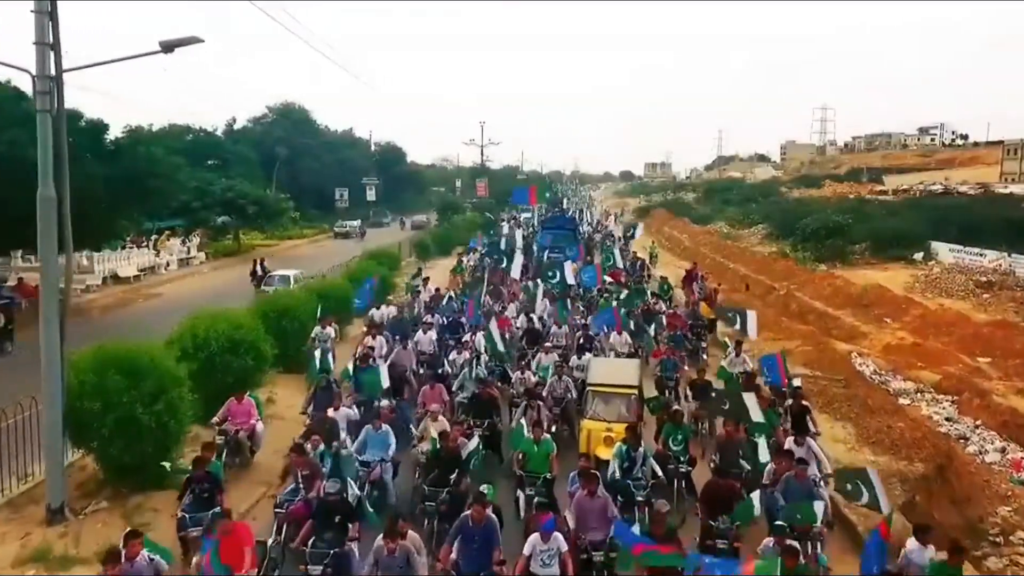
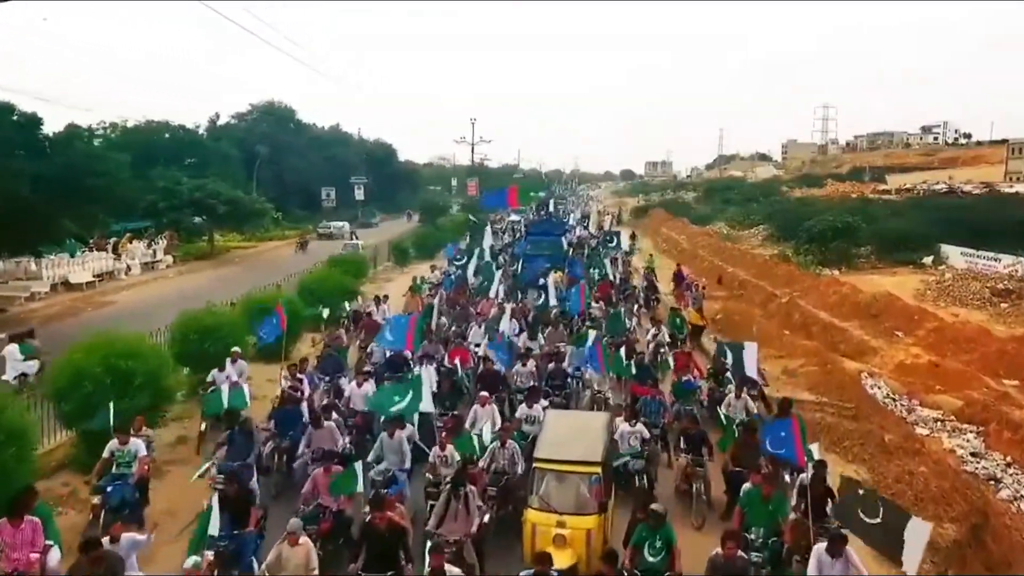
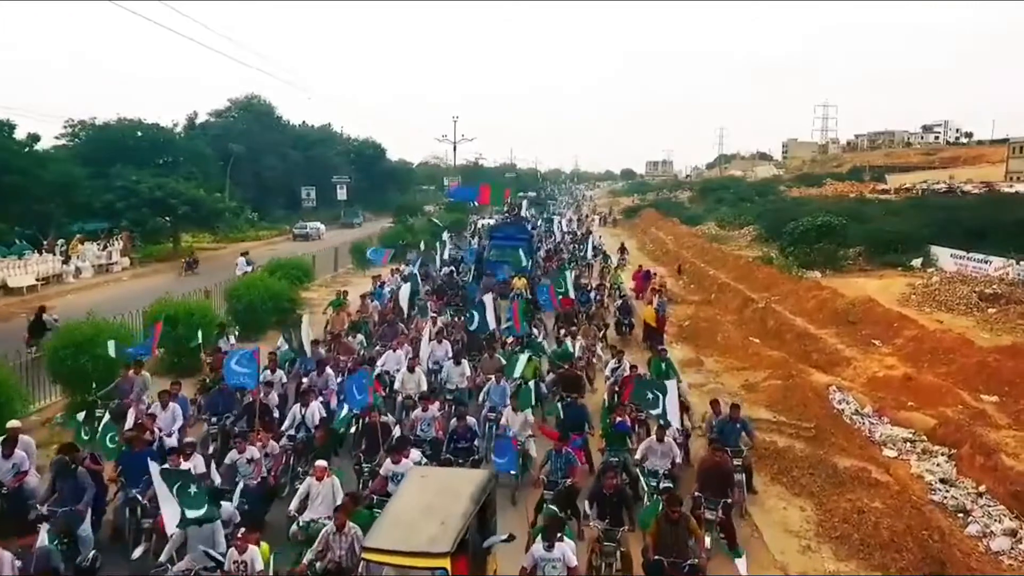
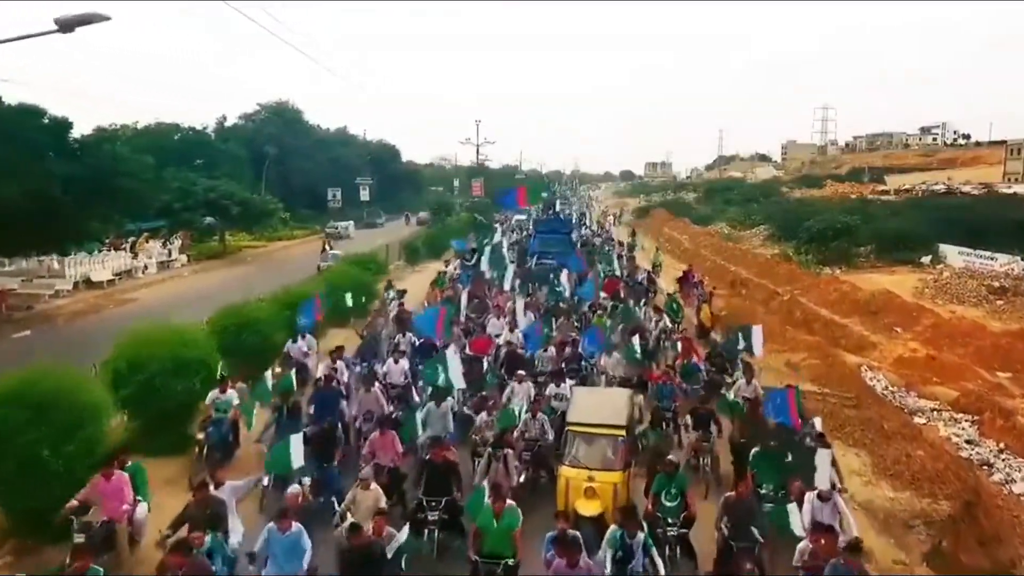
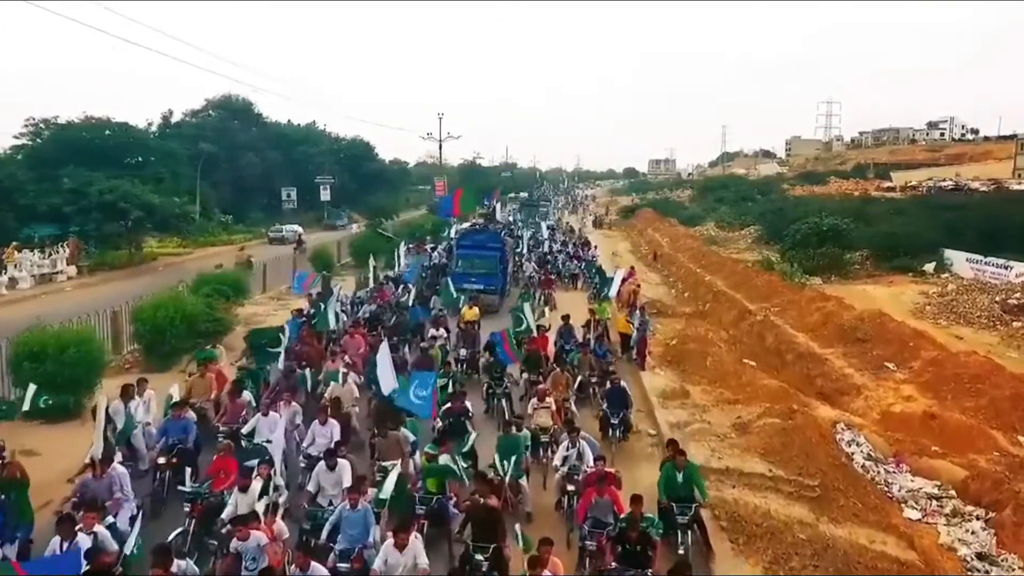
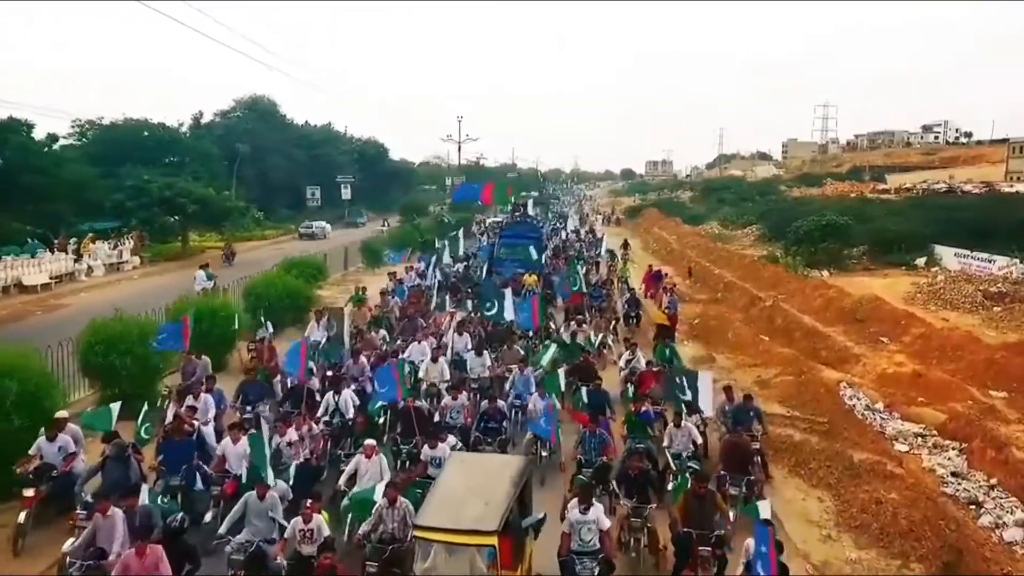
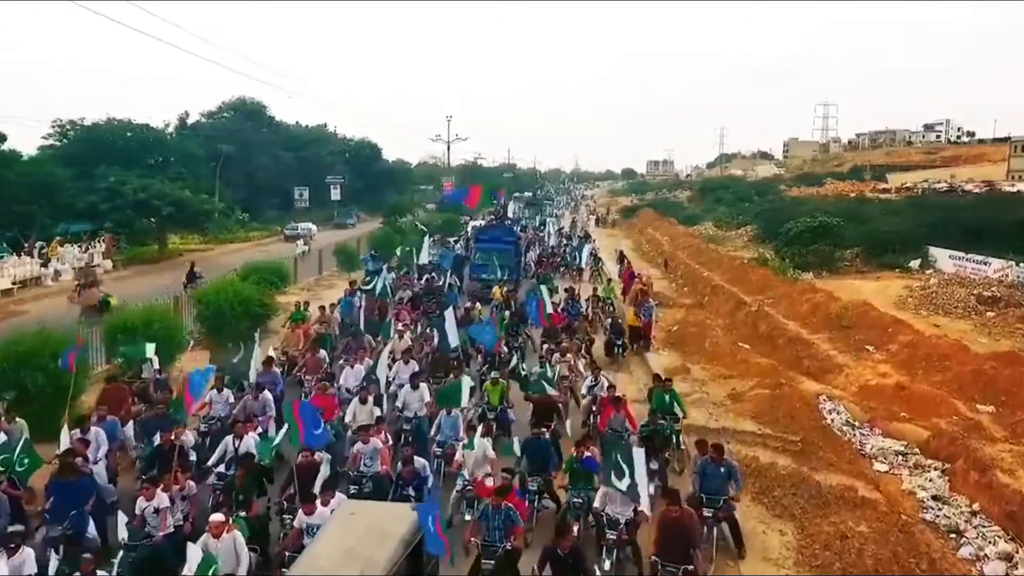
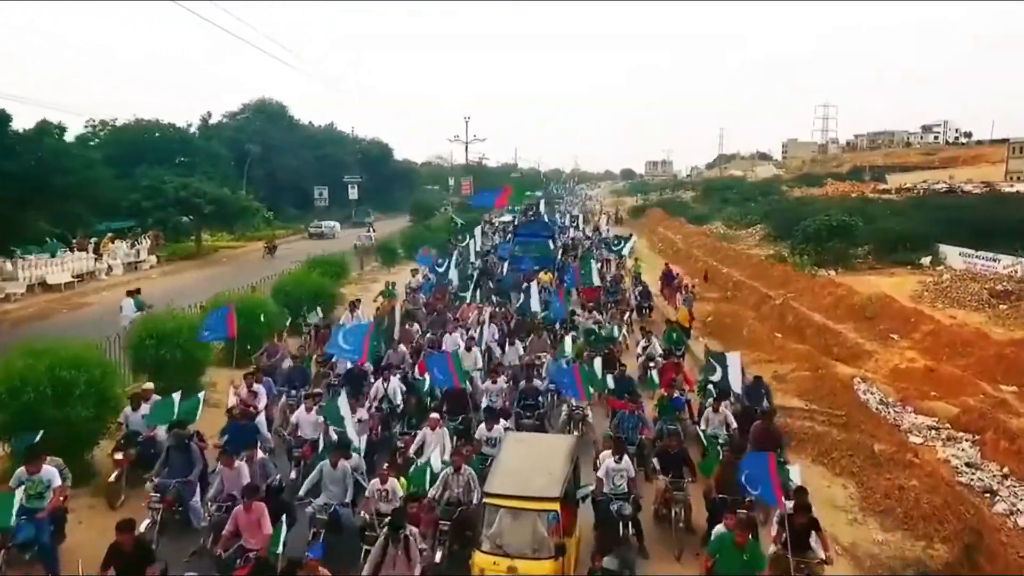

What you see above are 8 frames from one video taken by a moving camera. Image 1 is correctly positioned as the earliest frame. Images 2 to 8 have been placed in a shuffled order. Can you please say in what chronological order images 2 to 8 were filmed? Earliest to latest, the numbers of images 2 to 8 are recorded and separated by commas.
4, 2, 8, 6, 3, 7, 5
